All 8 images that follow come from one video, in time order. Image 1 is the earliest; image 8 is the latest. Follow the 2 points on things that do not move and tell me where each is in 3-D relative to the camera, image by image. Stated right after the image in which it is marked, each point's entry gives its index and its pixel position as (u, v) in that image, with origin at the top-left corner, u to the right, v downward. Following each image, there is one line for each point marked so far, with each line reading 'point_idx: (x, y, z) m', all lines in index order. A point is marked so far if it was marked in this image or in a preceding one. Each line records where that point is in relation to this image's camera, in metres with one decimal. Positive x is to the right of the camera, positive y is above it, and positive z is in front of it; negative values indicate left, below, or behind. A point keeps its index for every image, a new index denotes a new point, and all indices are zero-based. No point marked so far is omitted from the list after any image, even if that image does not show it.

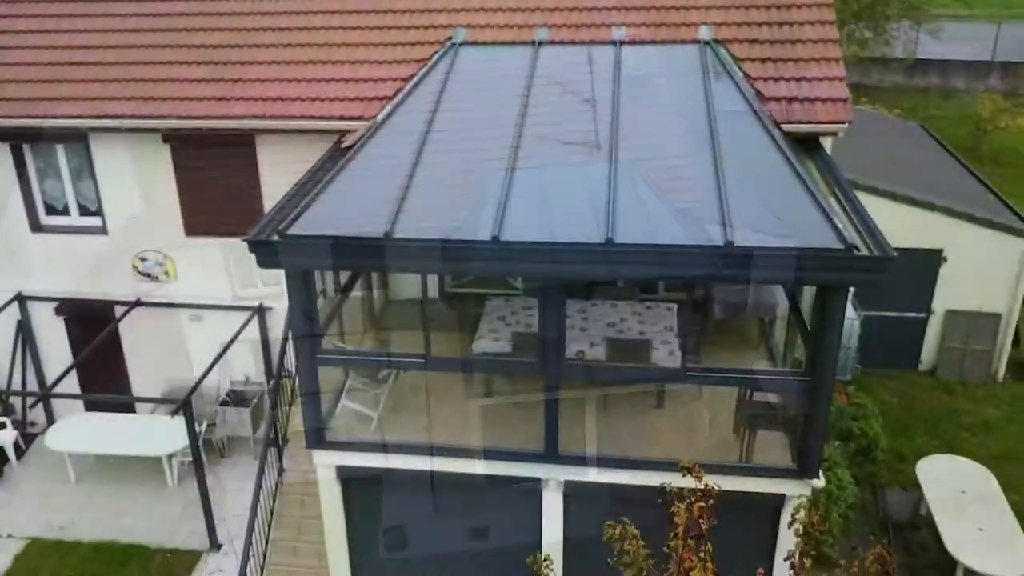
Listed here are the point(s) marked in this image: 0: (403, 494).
0: (-1.2, -2.4, +9.1) m
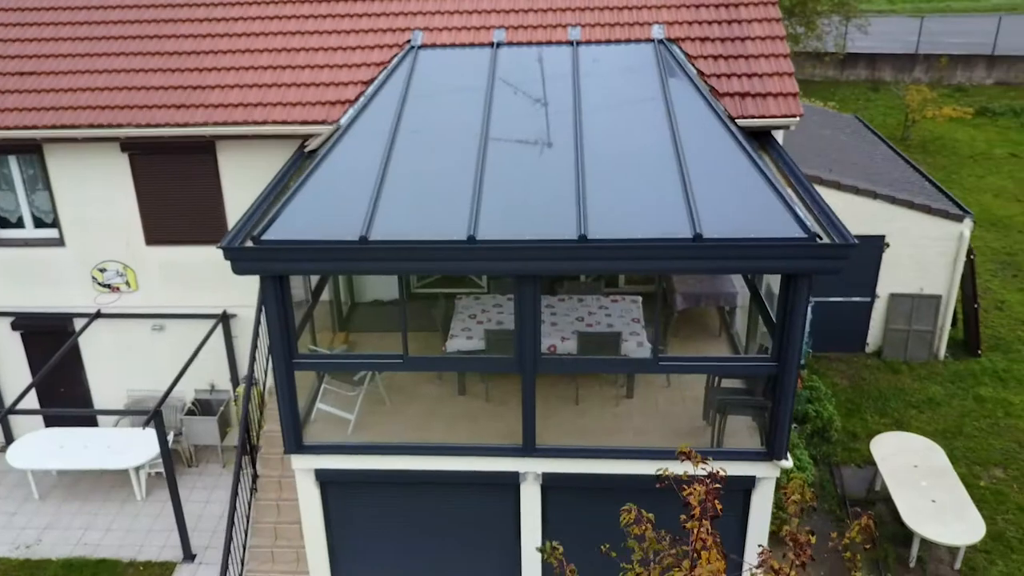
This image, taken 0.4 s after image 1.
0: (-1.5, -2.4, +9.2) m
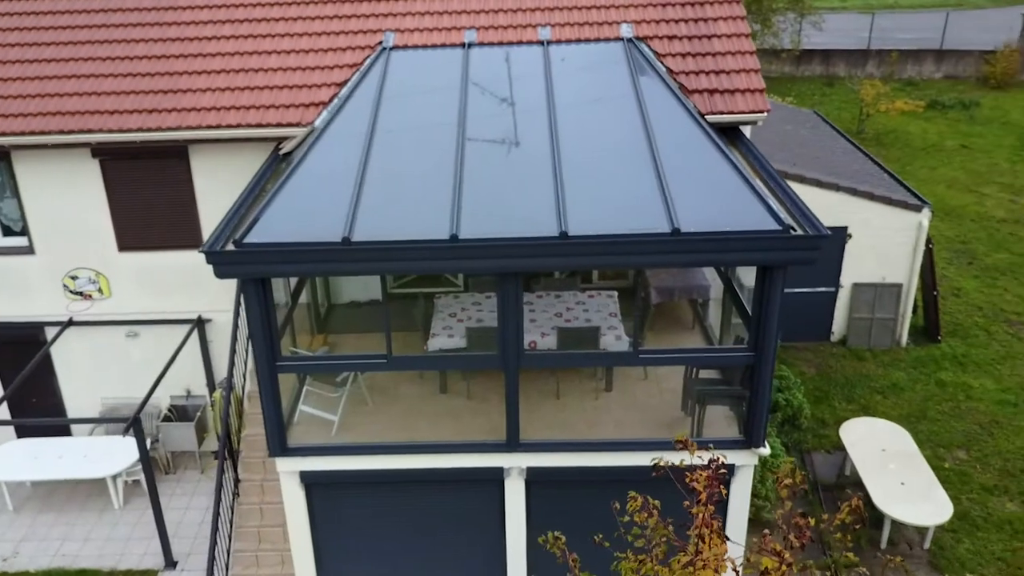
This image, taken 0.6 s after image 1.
0: (-1.6, -2.4, +9.2) m
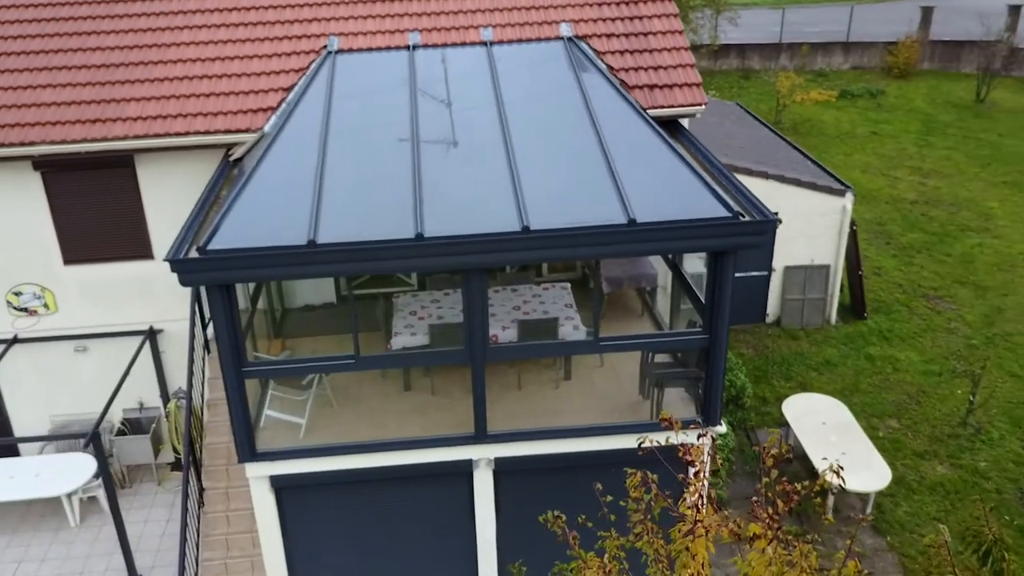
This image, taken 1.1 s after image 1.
0: (-2.0, -2.4, +9.3) m
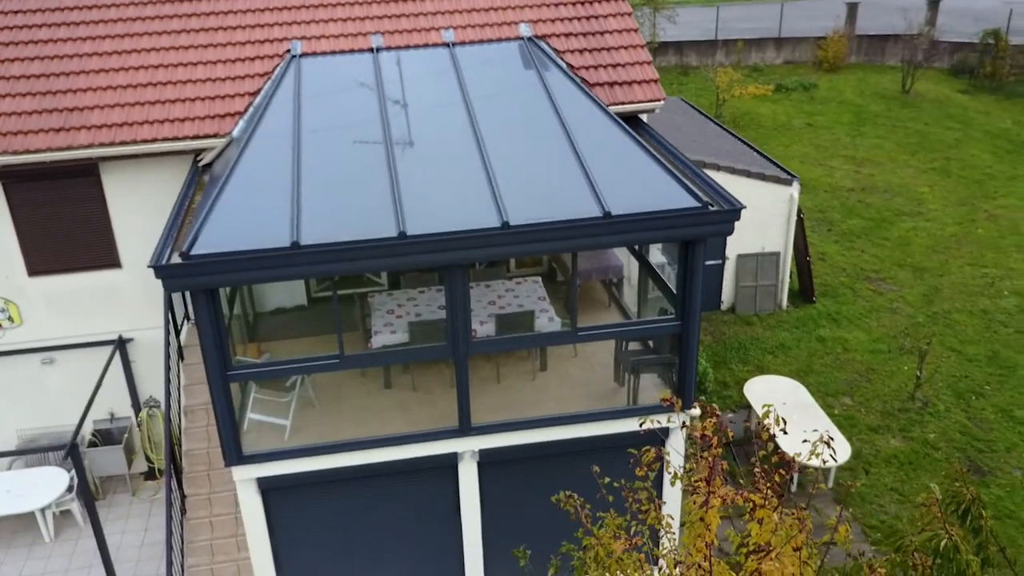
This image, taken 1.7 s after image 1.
0: (-2.2, -2.4, +9.4) m
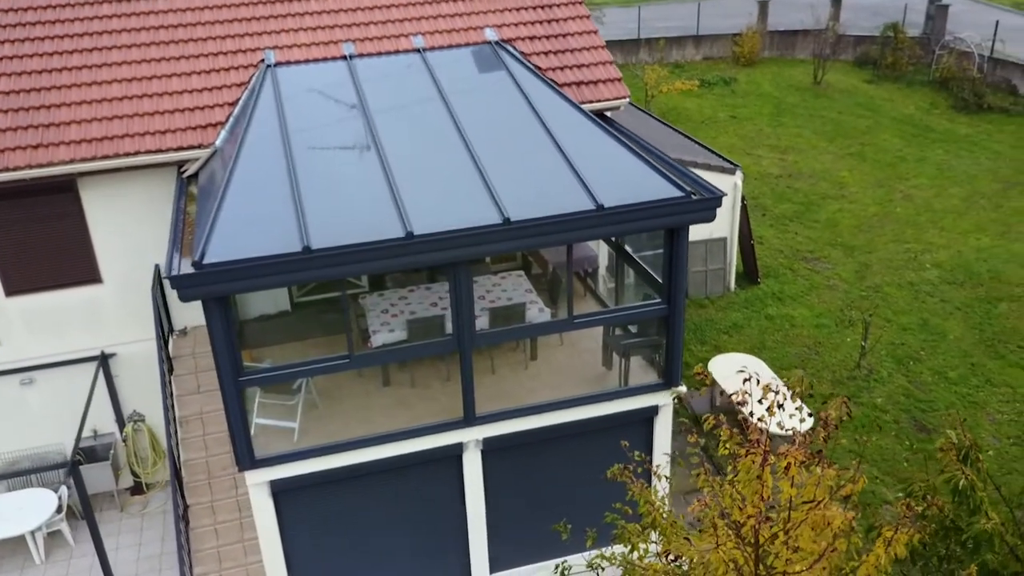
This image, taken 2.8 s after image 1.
0: (-2.1, -2.5, +9.7) m
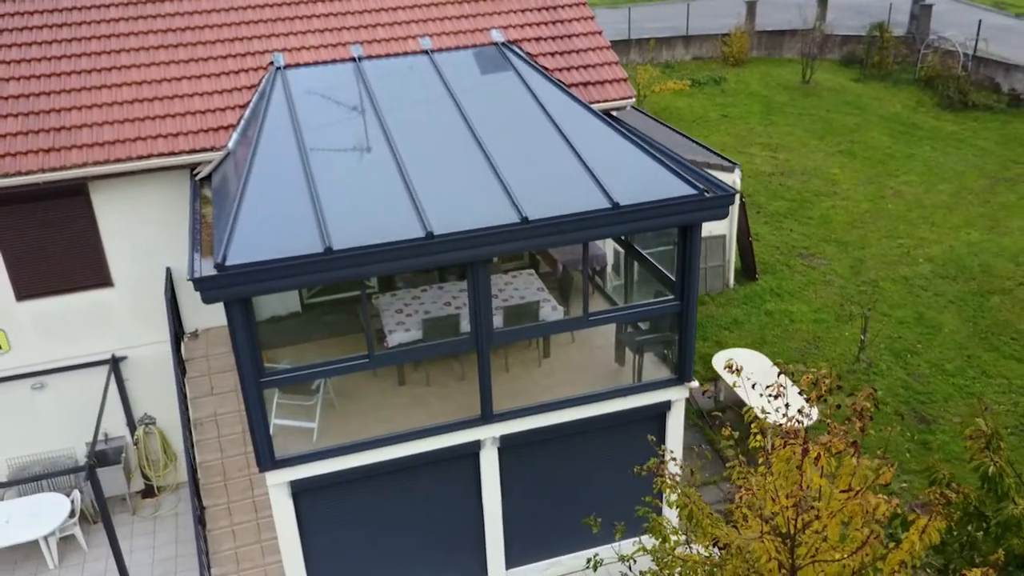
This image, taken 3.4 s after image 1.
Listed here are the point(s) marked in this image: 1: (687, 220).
0: (-1.9, -2.5, +9.7) m
1: (+1.9, +0.8, +9.3) m
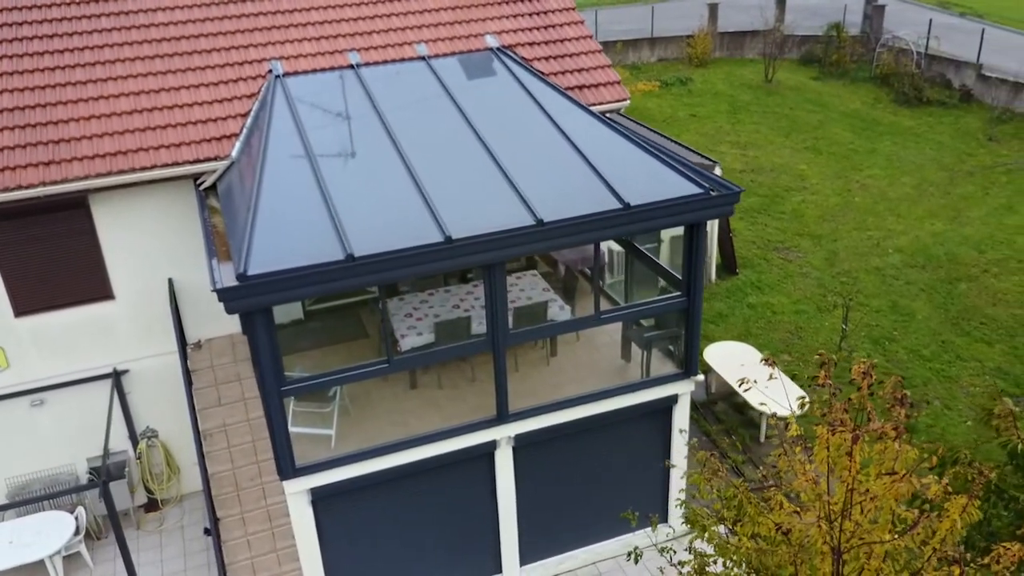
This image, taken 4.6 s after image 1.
0: (-1.7, -2.5, +9.7) m
1: (+2.1, +0.8, +9.5) m
